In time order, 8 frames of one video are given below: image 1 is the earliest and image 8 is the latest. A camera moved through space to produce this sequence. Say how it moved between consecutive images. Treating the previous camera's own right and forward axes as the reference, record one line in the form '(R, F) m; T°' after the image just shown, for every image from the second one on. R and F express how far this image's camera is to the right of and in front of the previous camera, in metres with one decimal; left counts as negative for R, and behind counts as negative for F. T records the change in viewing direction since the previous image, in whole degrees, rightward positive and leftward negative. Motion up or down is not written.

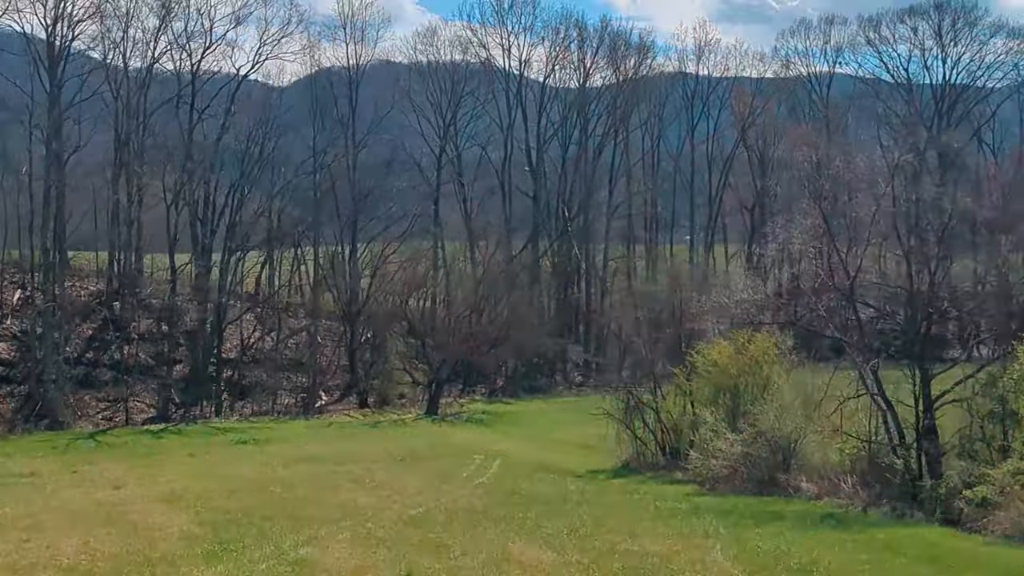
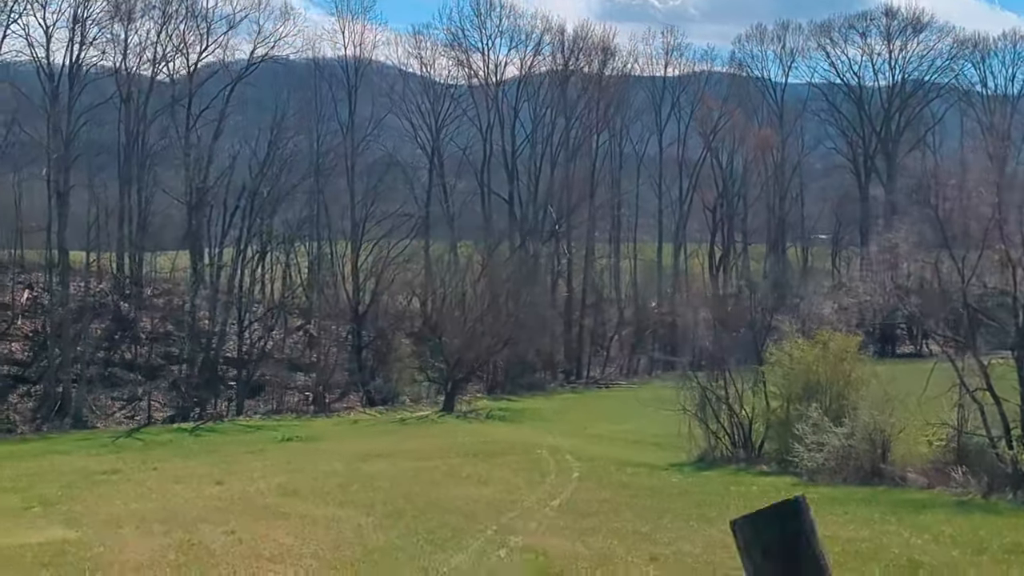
(-2.9, -1.0) m; +4°
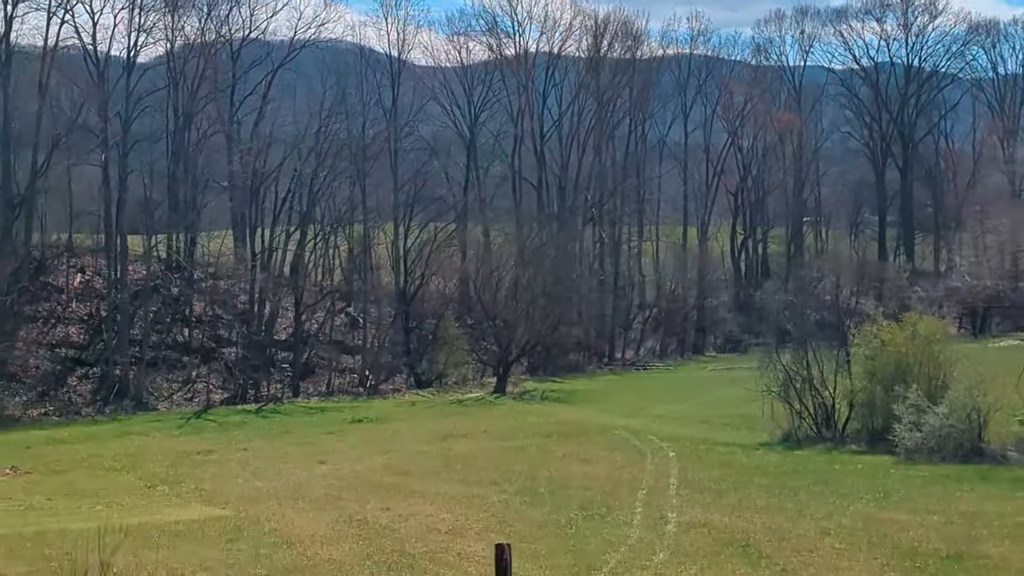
(-1.8, -0.7) m; +1°
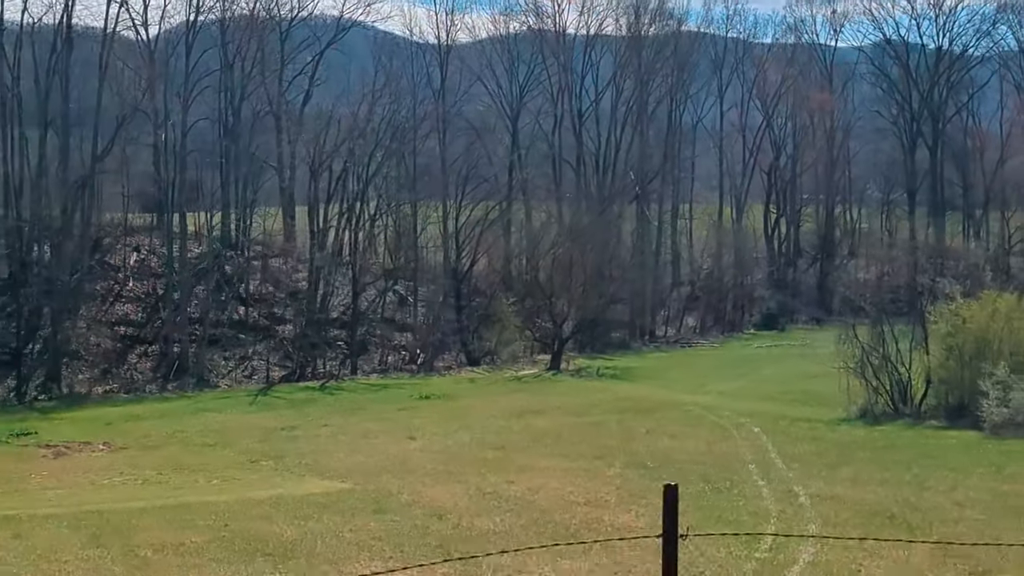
(-1.3, -0.5) m; 0°
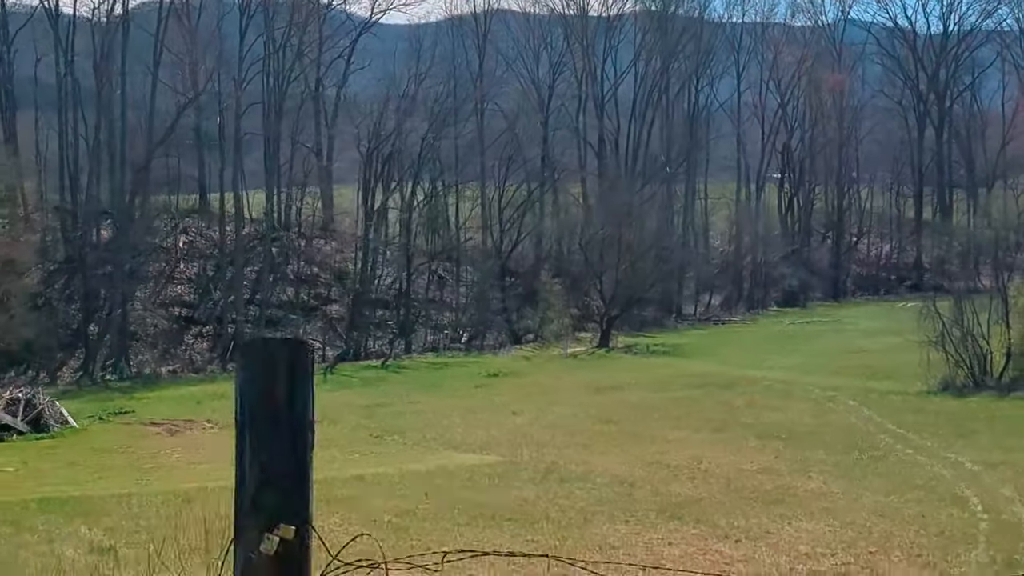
(-2.2, -0.8) m; +1°
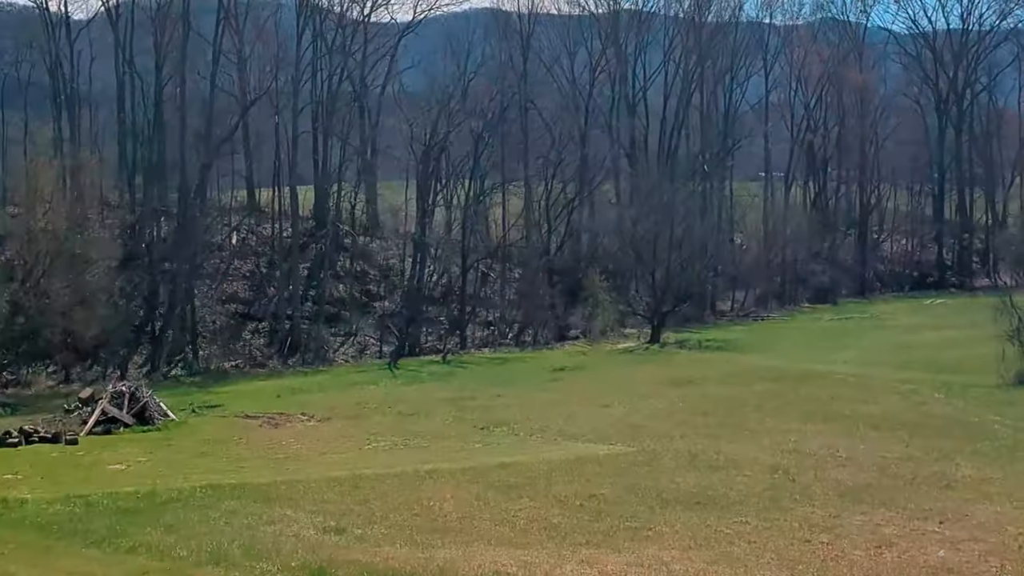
(-1.8, -0.7) m; +1°
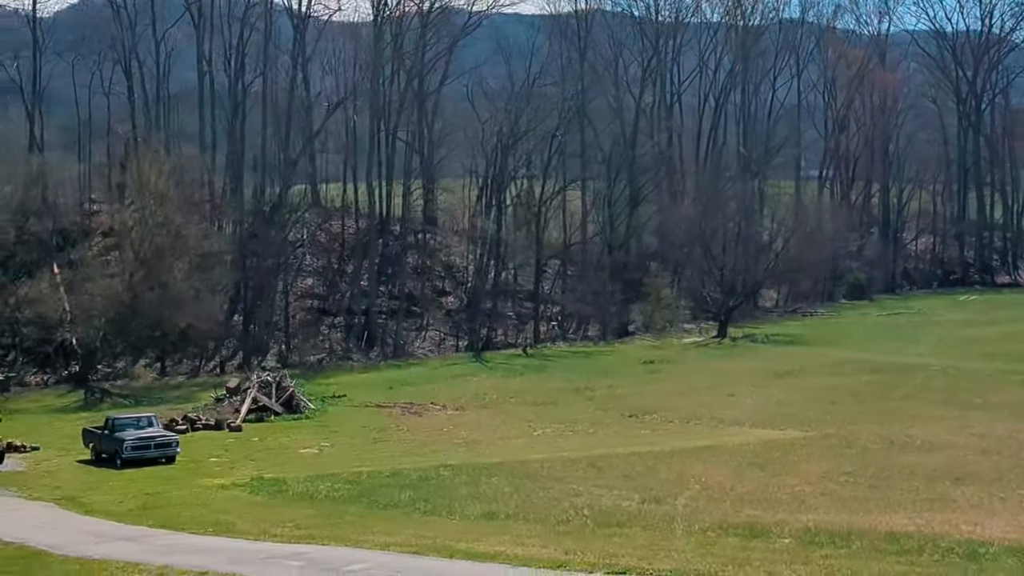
(-2.9, -1.1) m; +1°
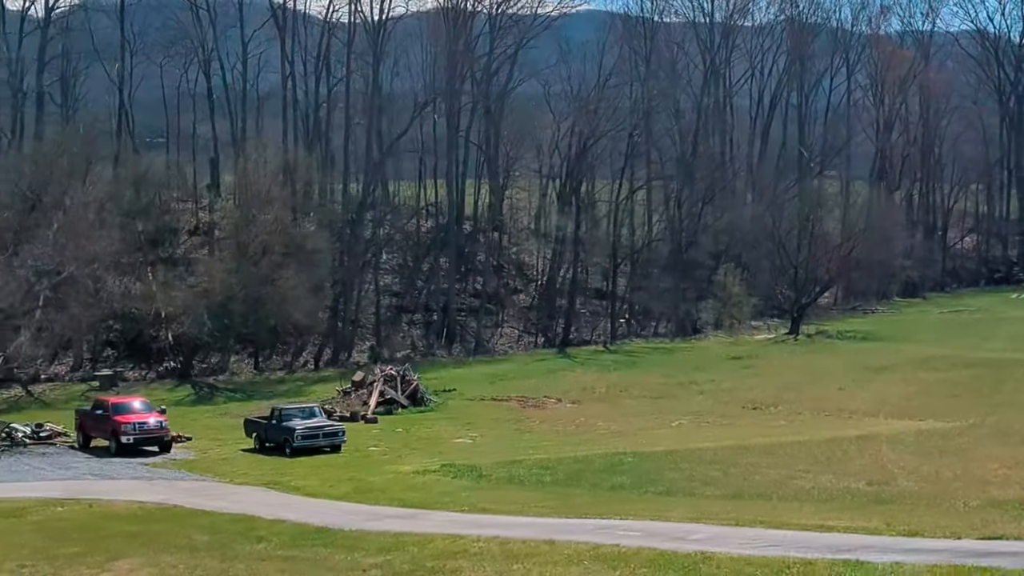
(-2.1, -0.7) m; 0°
